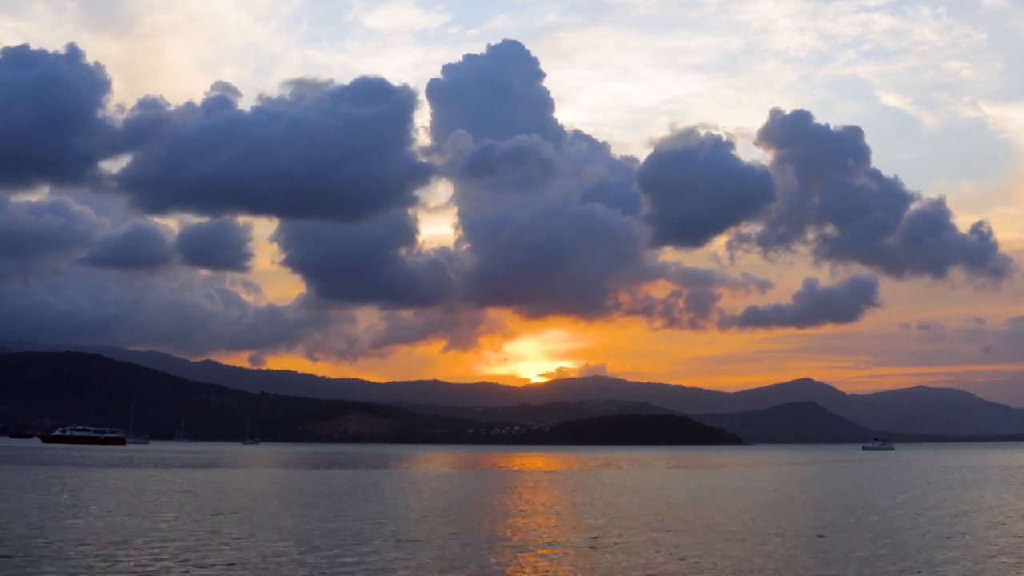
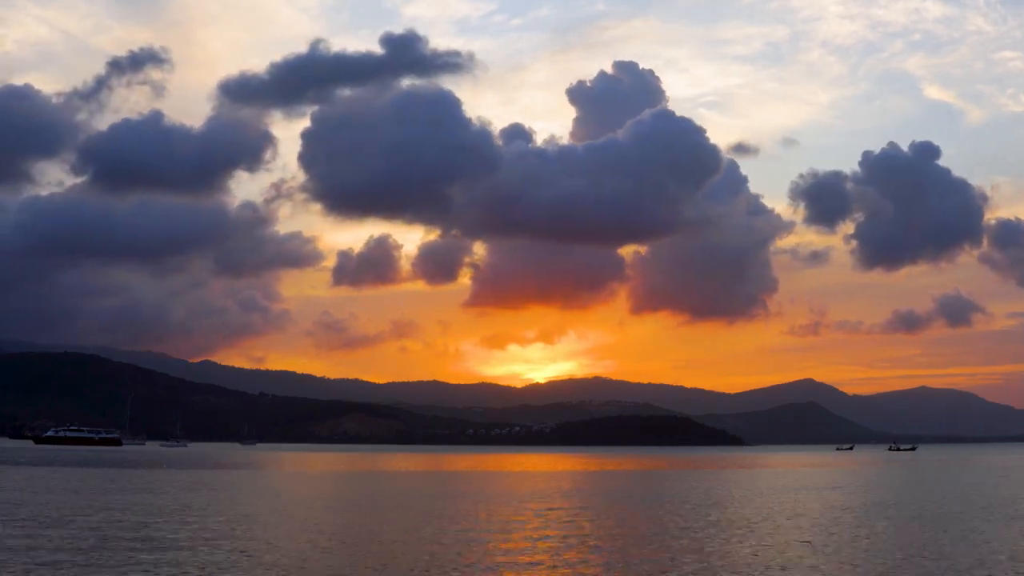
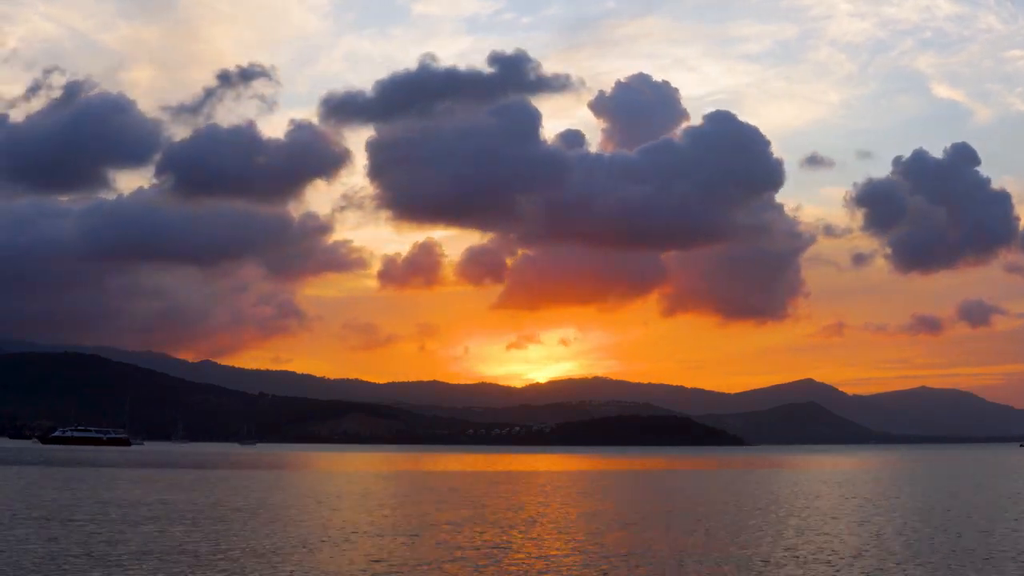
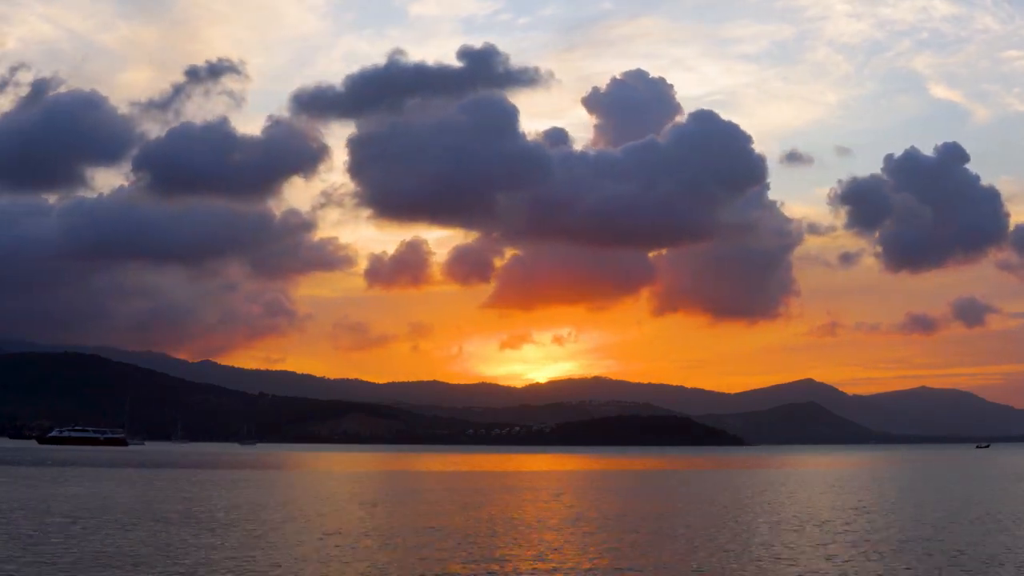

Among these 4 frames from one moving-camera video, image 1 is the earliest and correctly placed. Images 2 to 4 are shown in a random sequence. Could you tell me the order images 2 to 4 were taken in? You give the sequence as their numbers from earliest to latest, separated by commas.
2, 4, 3
